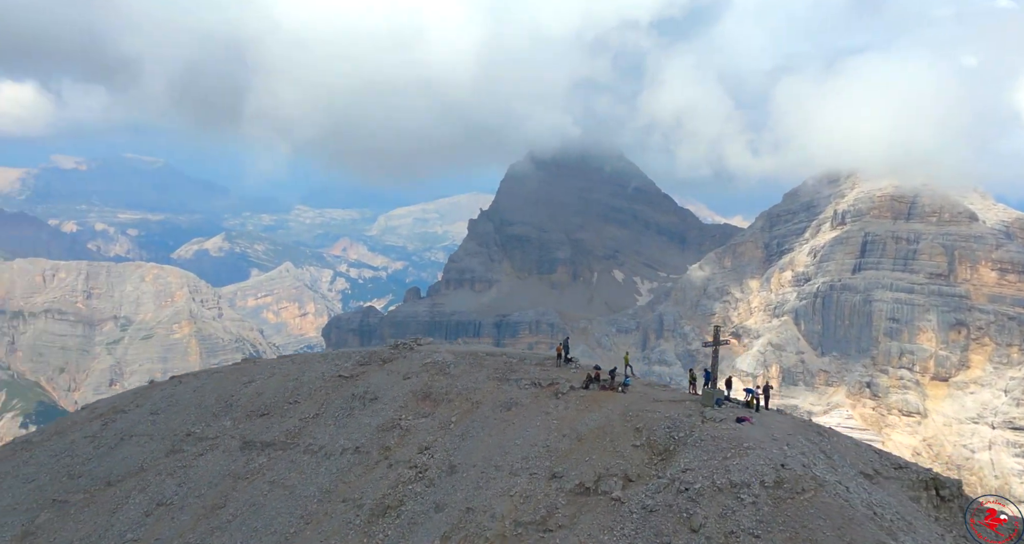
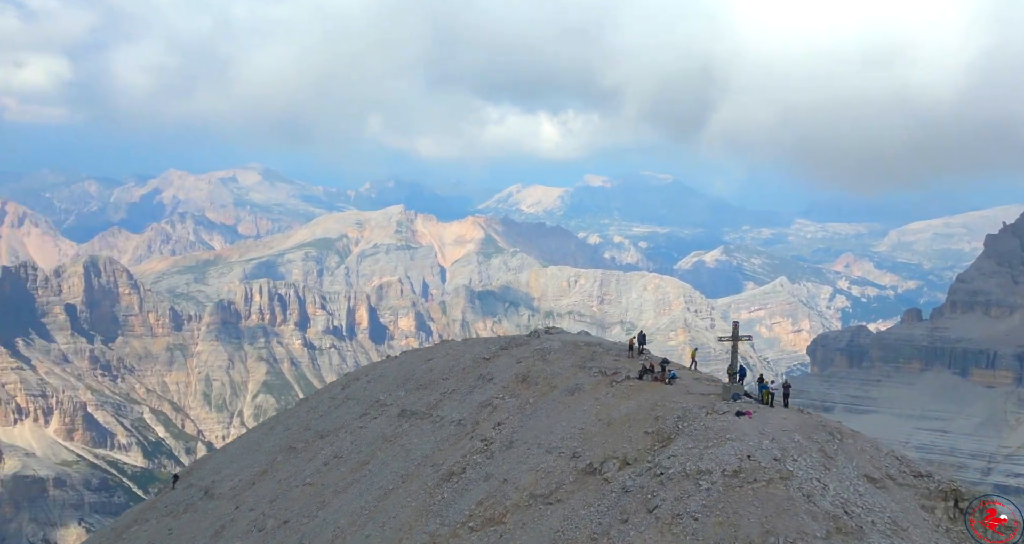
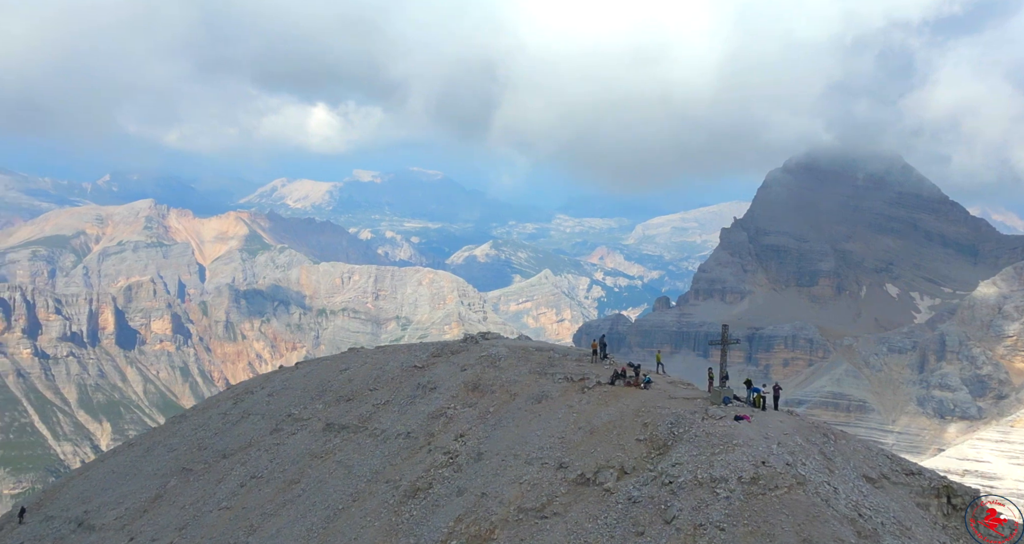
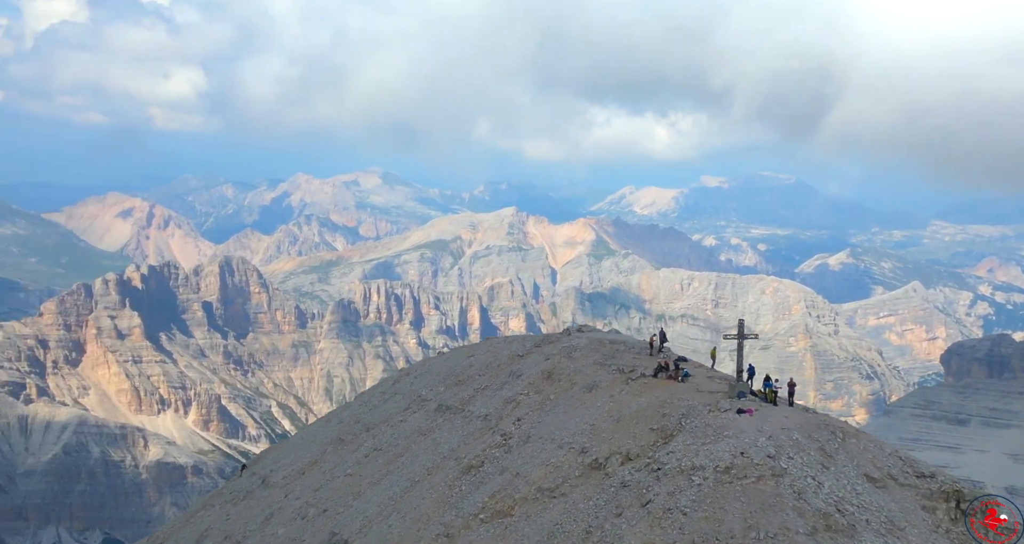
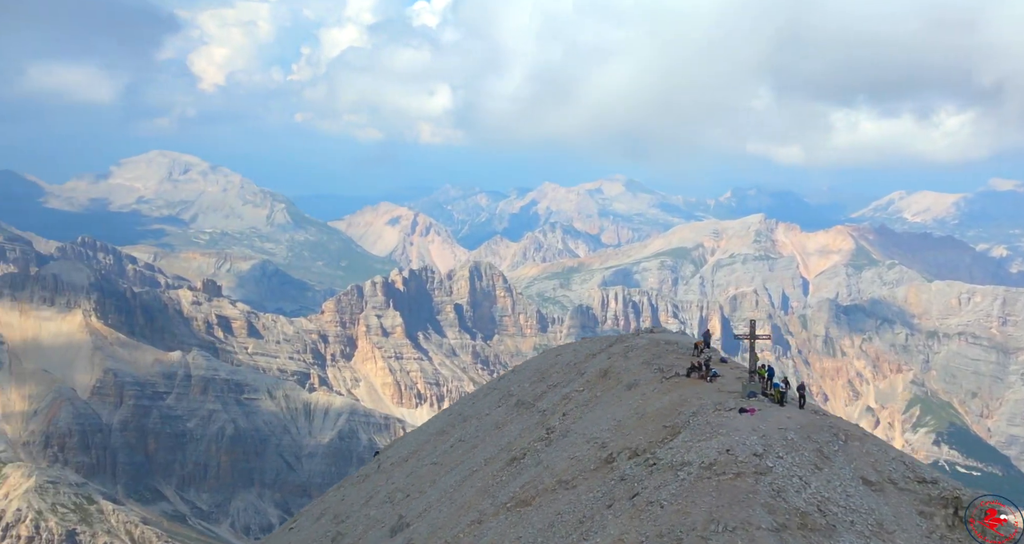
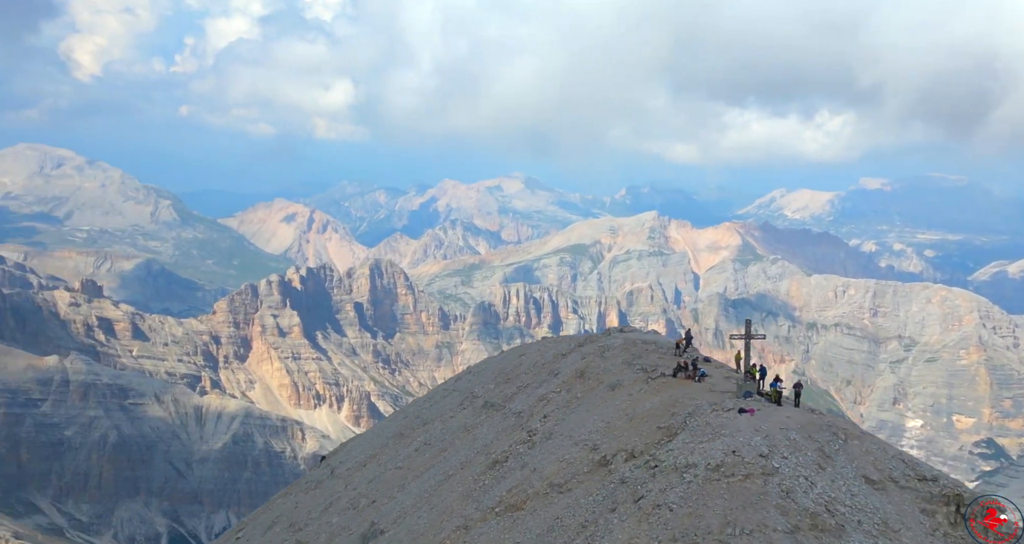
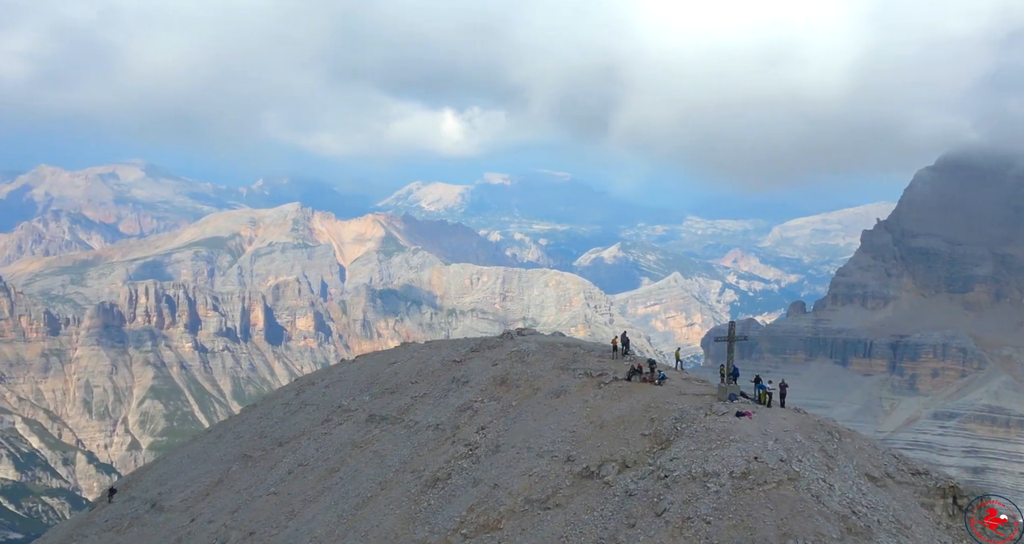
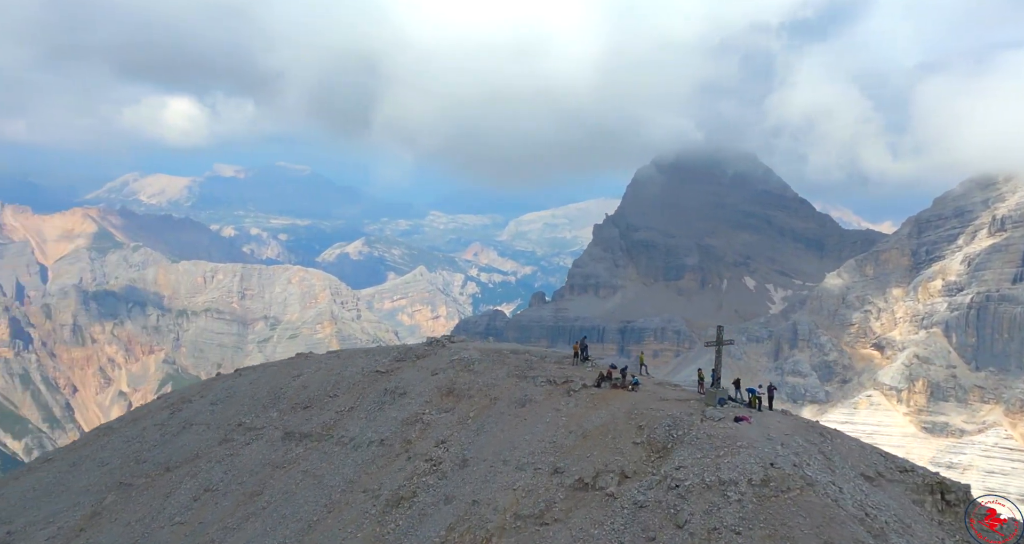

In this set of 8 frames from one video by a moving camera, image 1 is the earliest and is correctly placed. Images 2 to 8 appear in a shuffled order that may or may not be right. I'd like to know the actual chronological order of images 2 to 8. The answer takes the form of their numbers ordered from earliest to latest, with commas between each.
8, 3, 7, 2, 4, 6, 5
